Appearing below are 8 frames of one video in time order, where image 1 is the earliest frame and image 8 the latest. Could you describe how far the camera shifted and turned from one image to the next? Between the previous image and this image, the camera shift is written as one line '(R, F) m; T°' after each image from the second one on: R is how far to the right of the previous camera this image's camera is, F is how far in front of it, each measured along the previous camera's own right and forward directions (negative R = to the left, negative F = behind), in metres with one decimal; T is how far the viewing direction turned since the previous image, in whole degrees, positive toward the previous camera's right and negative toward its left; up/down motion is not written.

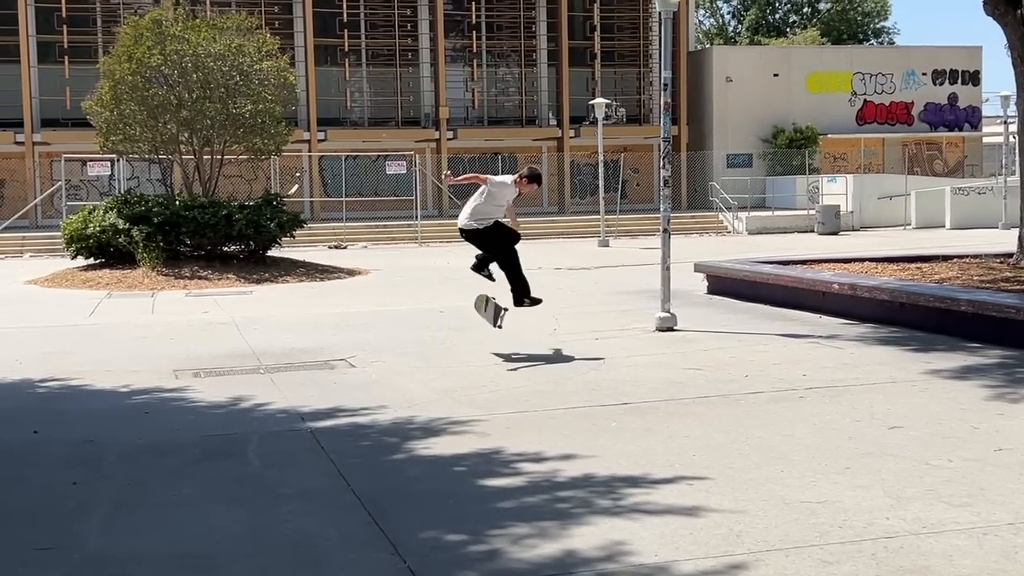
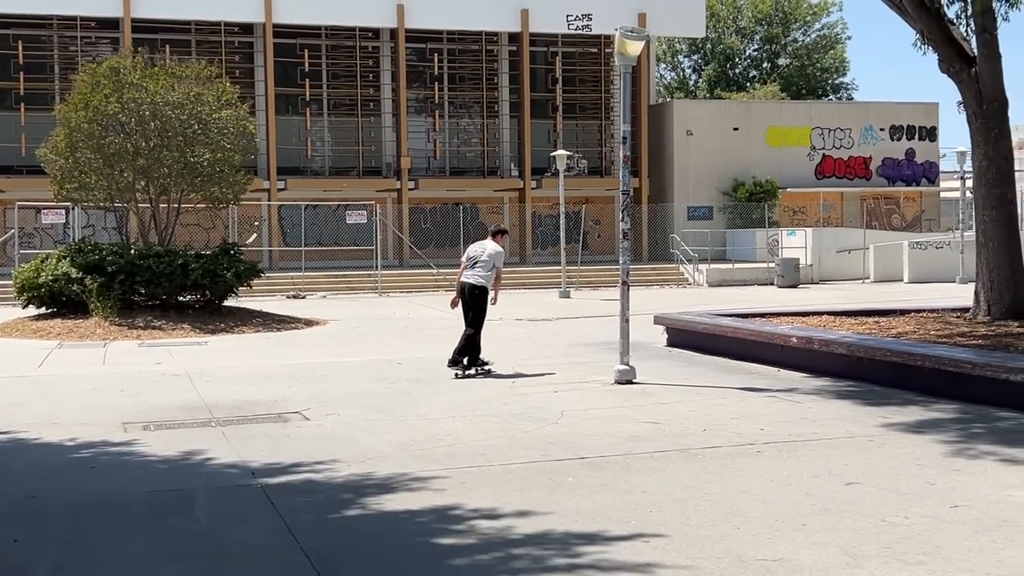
(+0.1, +0.1) m; +2°
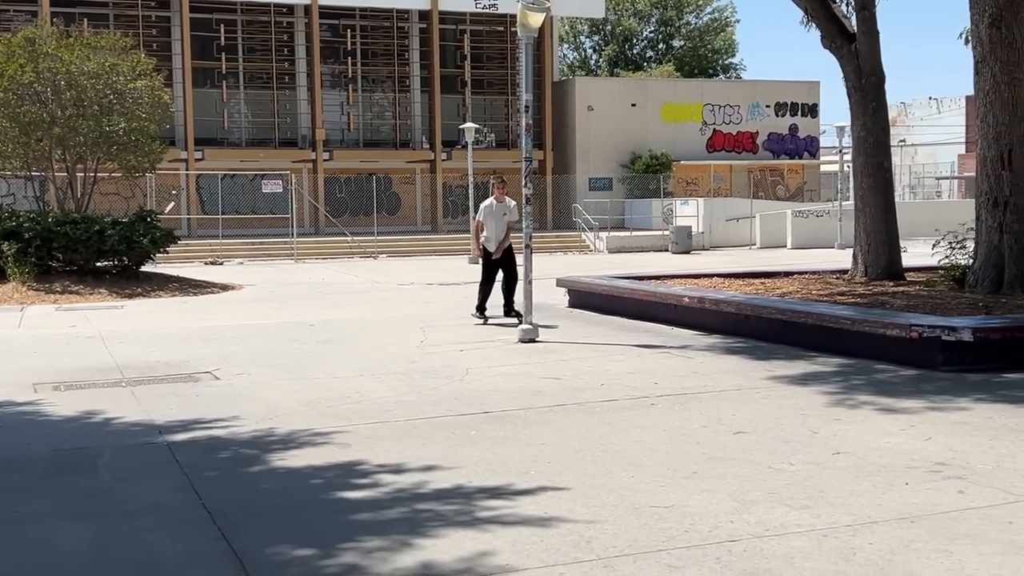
(-0.3, -0.7) m; +6°
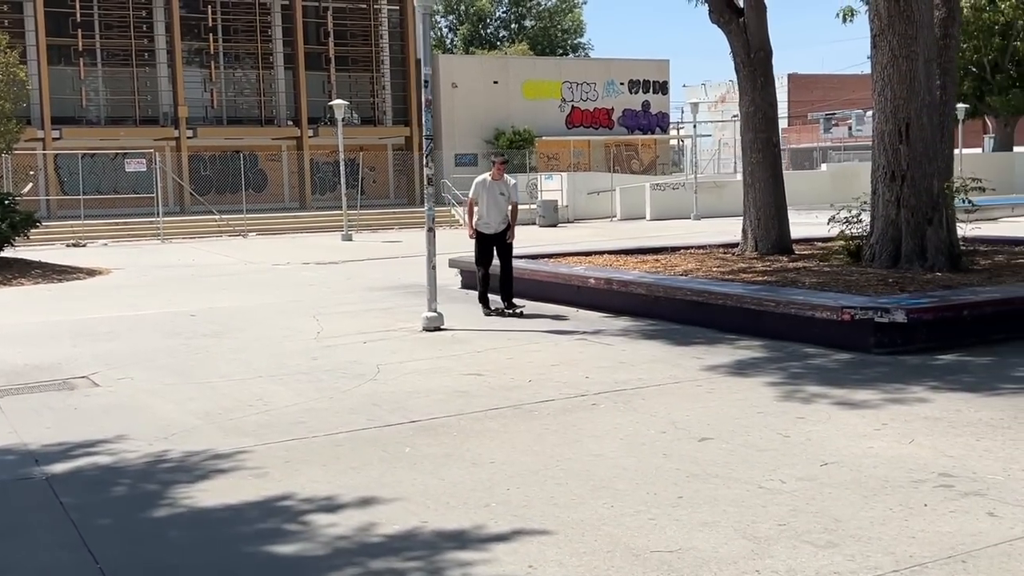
(-0.4, +0.7) m; +7°
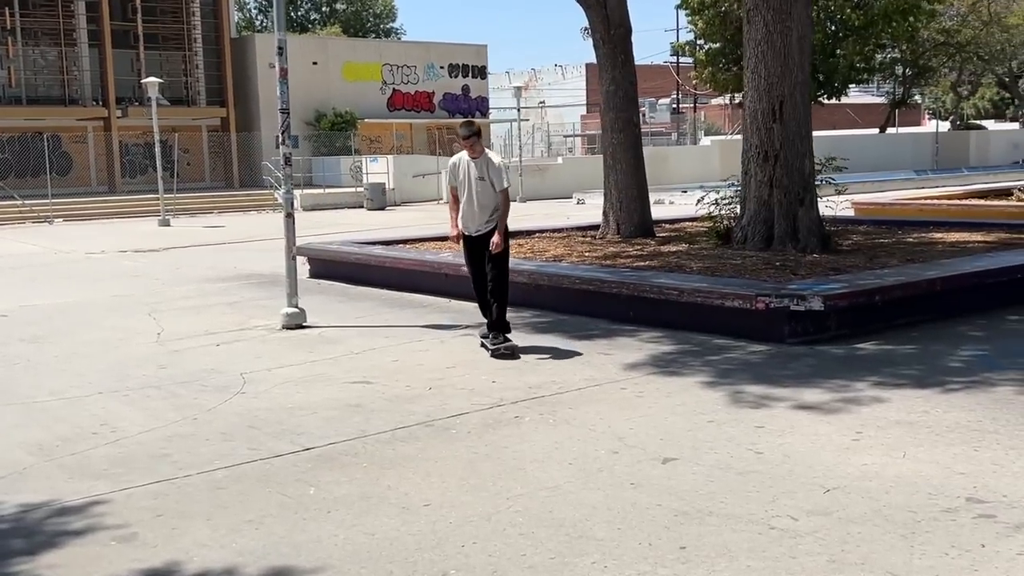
(-0.4, +1.0) m; +10°
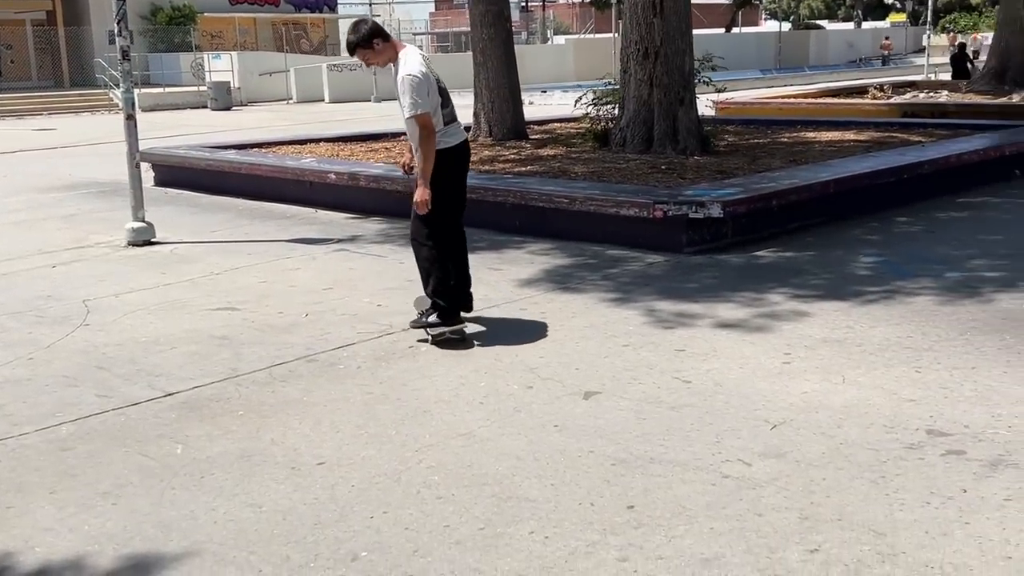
(-0.2, +0.6) m; +8°
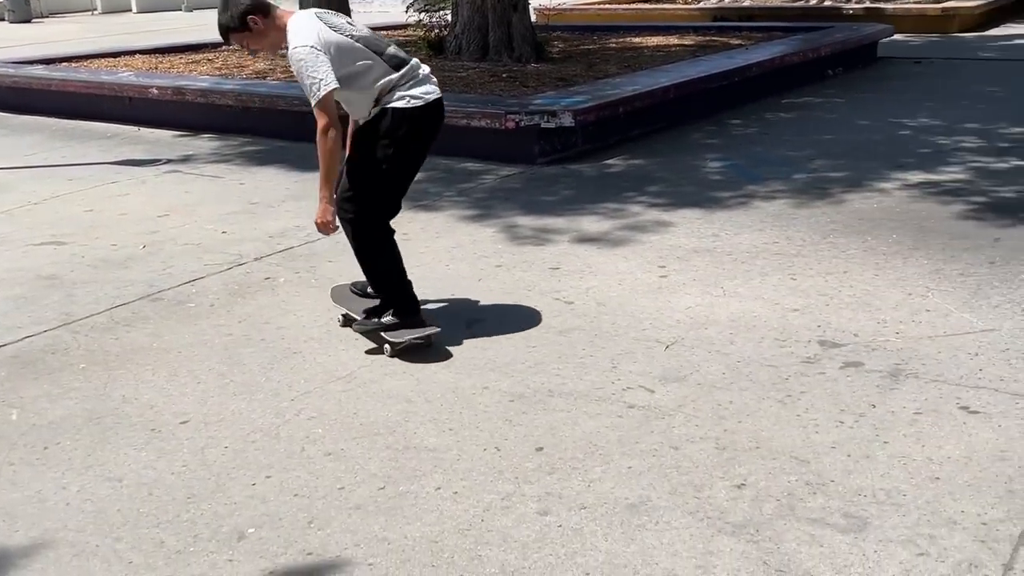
(-0.1, +0.3) m; +9°
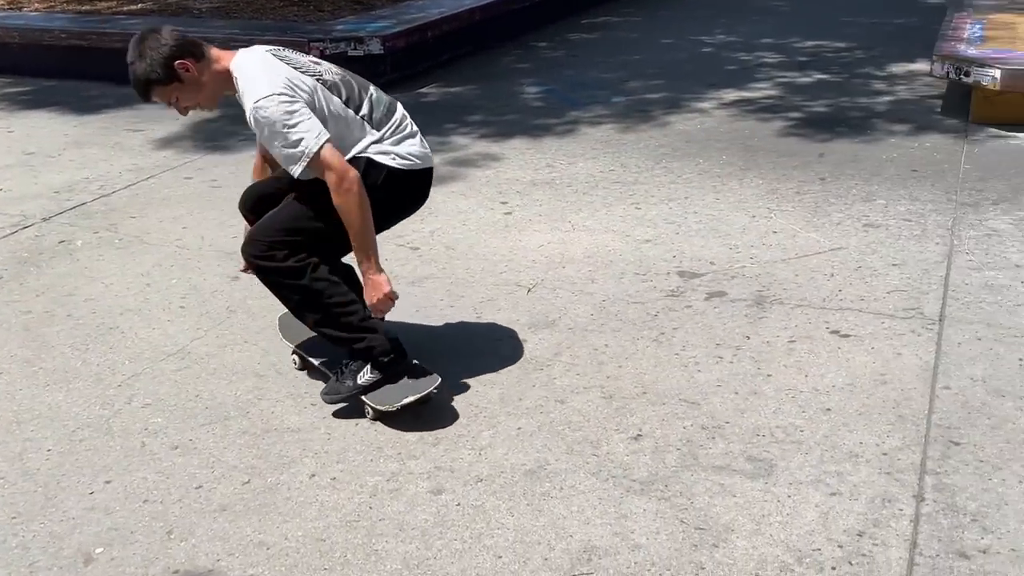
(-0.1, +0.2) m; +11°
